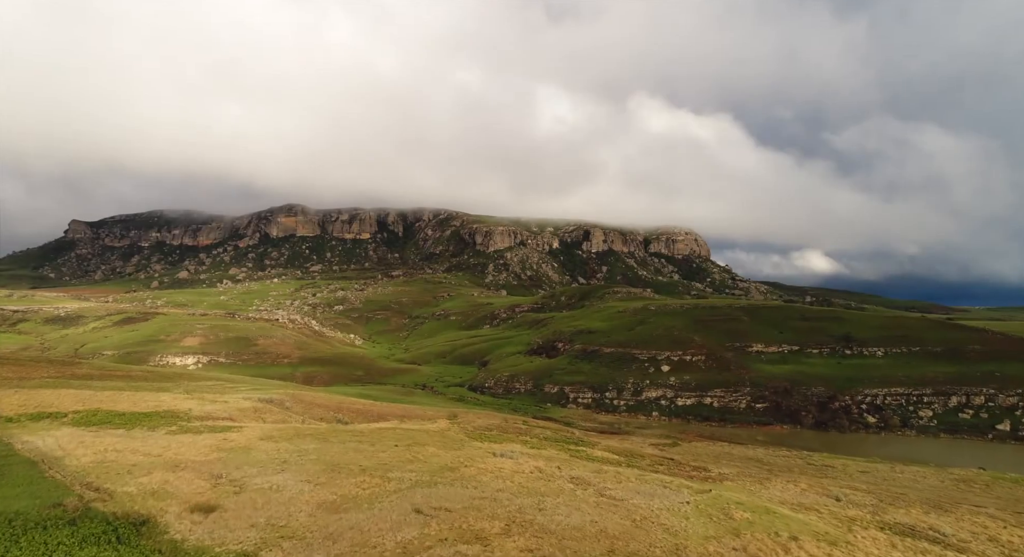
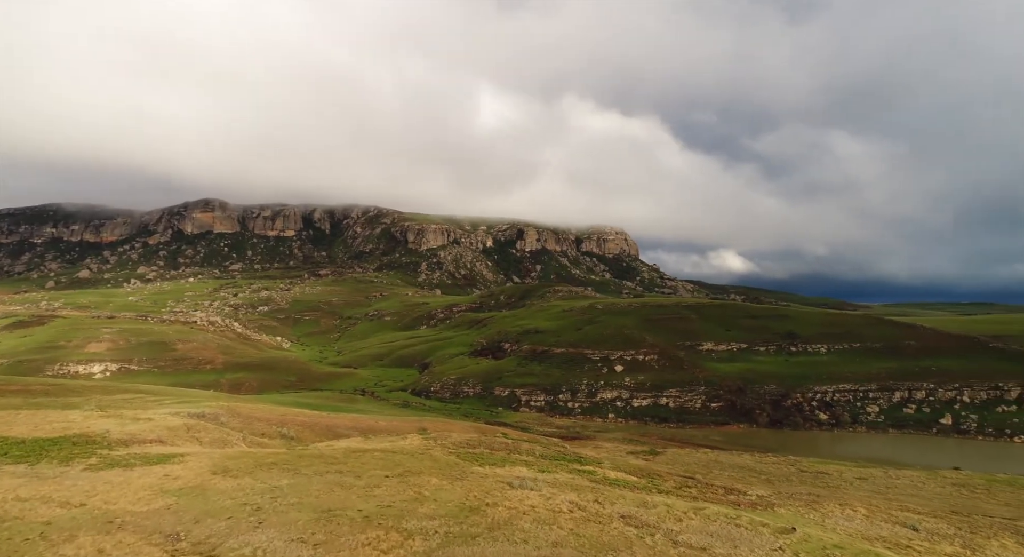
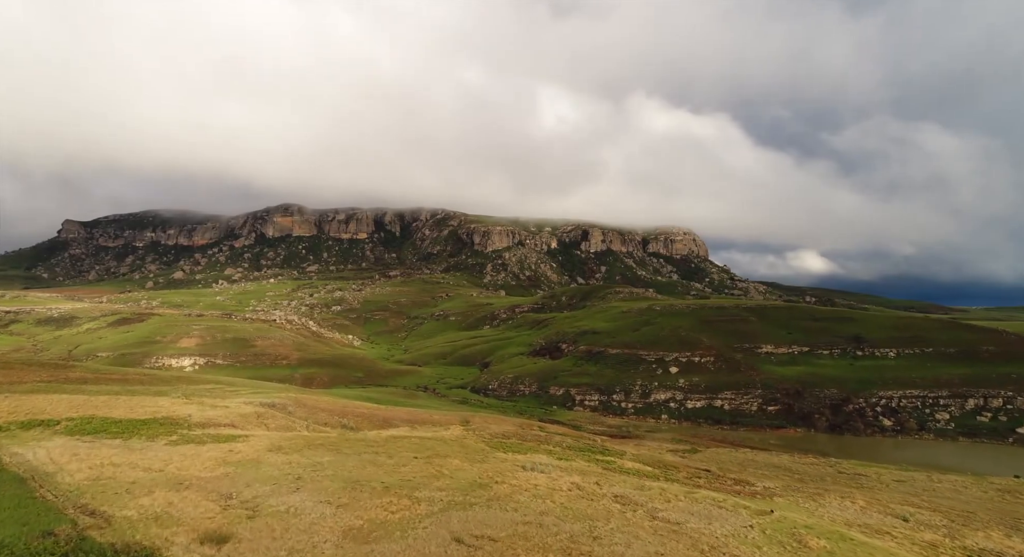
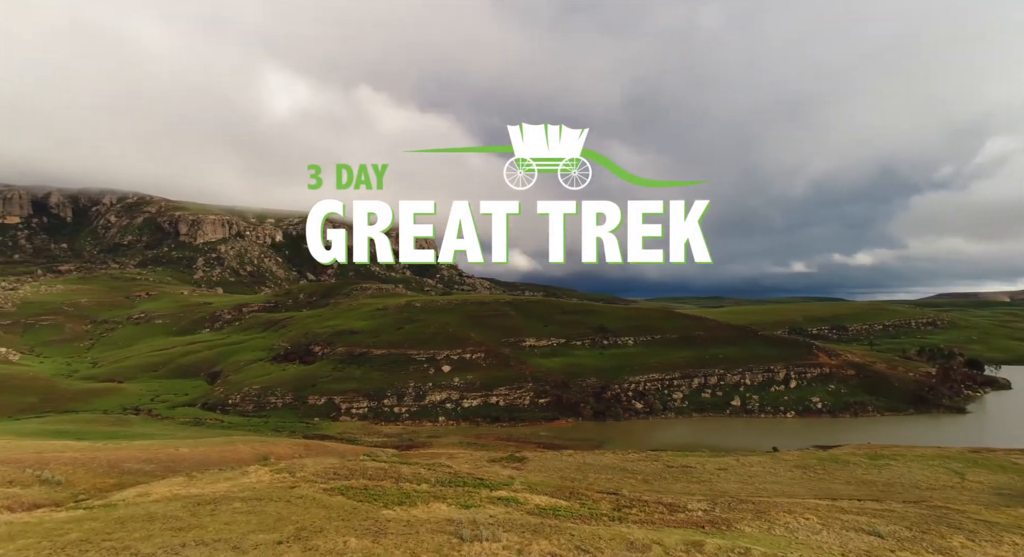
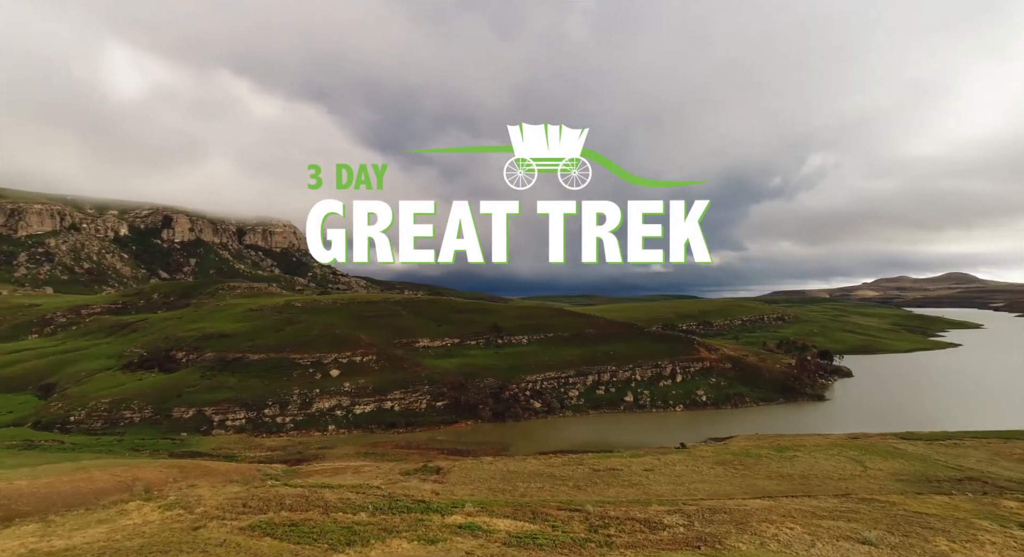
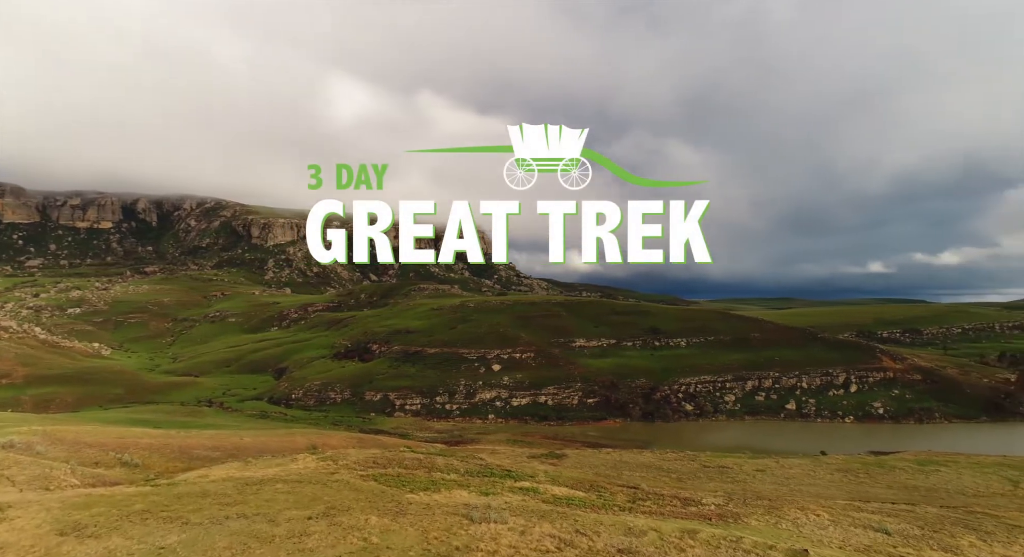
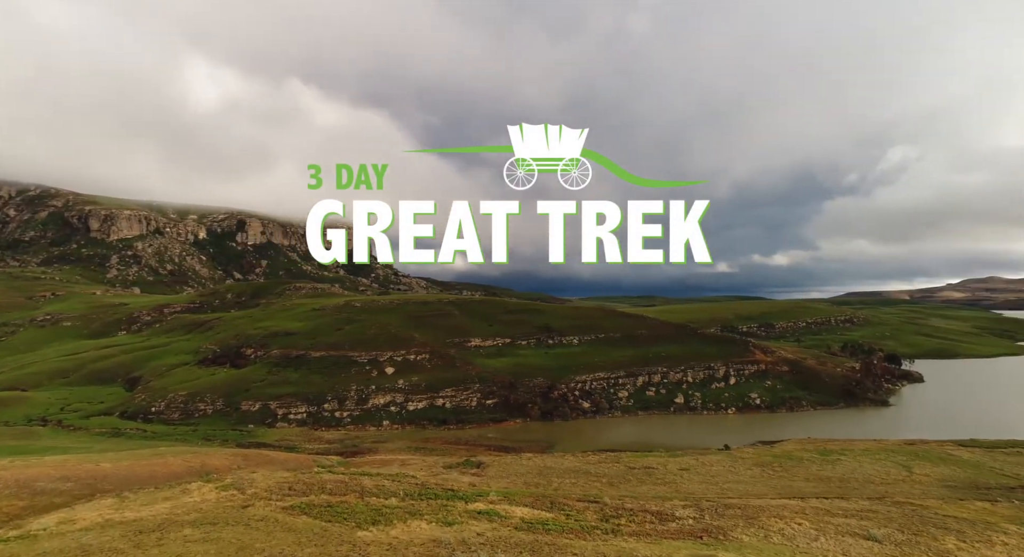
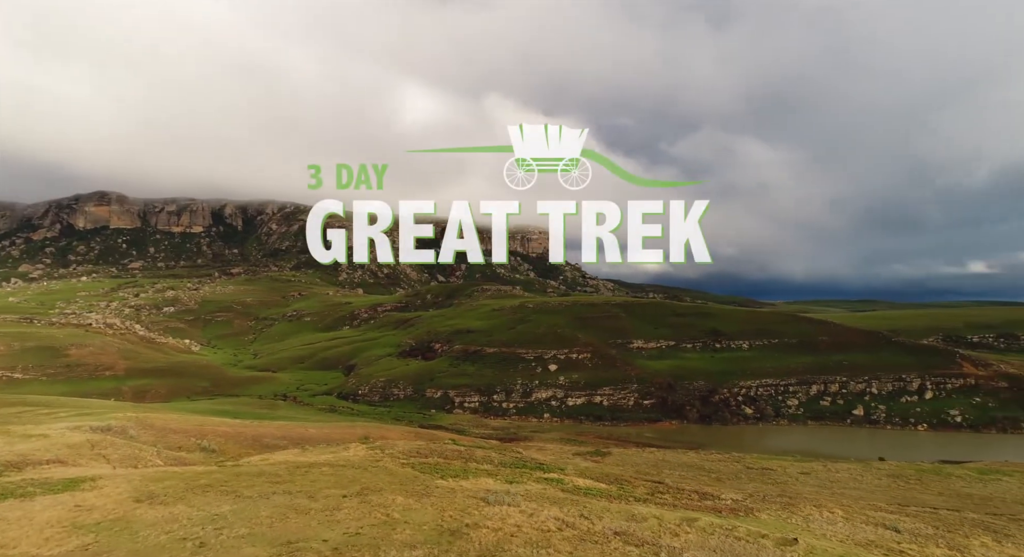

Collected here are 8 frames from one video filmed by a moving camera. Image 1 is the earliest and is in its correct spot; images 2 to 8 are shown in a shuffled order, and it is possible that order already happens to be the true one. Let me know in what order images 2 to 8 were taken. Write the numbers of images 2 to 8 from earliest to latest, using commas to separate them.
3, 2, 8, 6, 4, 7, 5
